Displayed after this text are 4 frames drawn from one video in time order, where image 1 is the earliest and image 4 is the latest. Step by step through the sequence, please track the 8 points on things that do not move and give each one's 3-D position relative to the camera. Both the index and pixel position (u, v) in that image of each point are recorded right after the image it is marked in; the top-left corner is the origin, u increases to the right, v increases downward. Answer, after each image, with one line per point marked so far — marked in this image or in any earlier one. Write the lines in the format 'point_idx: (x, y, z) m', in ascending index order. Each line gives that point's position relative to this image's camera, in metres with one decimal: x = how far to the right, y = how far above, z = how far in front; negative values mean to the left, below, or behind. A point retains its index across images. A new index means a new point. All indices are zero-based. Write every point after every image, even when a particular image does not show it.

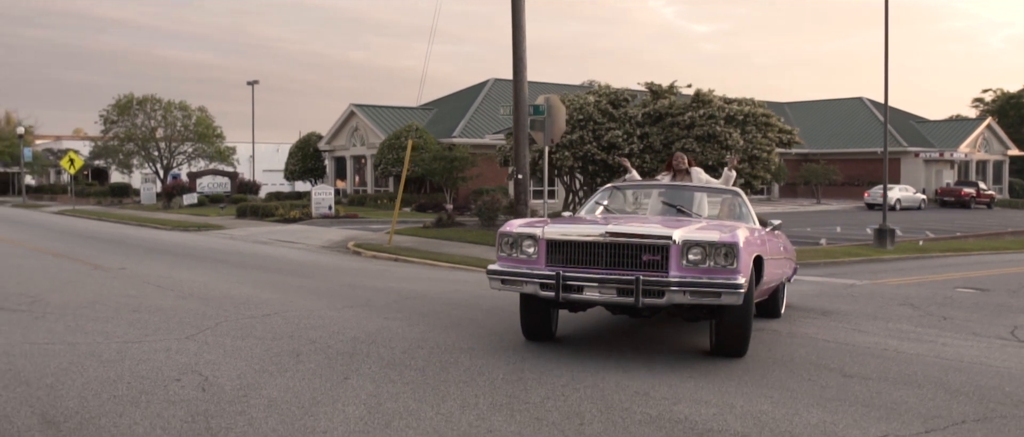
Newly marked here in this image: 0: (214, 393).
0: (-2.0, -1.2, +5.9) m
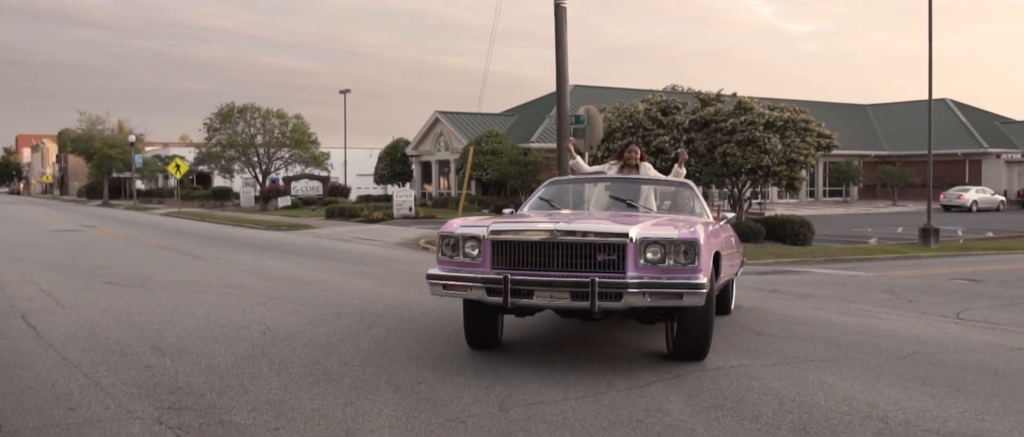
0: (-2.3, -1.1, +8.1) m
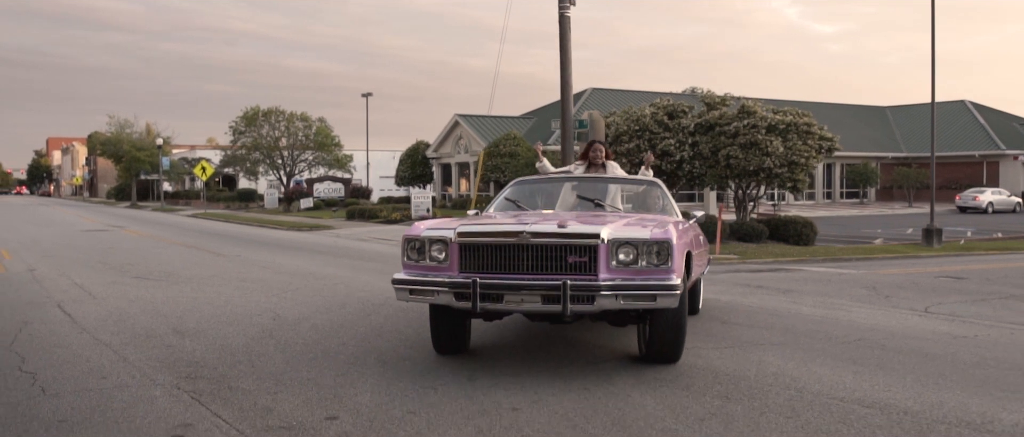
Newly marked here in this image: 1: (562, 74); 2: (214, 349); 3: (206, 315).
0: (-2.4, -1.1, +9.0) m
1: (+1.1, +3.2, +19.2) m
2: (-2.6, -1.1, +7.4) m
3: (-3.3, -1.1, +9.4) m
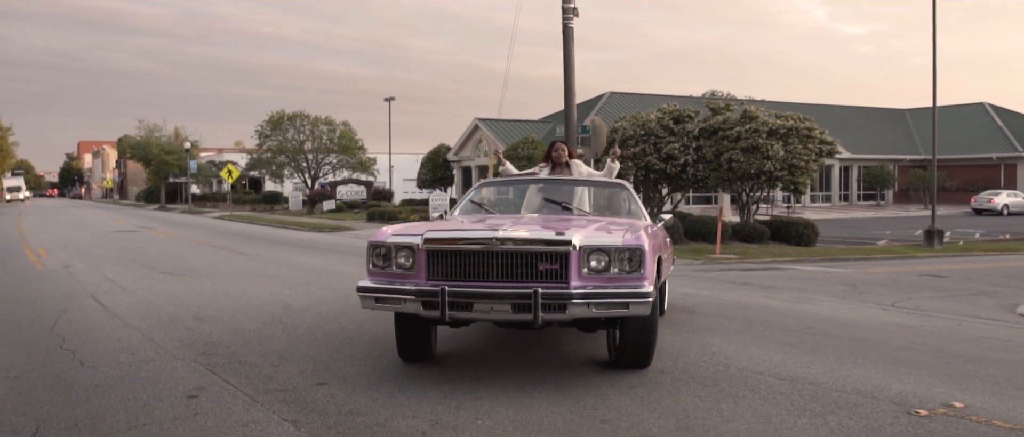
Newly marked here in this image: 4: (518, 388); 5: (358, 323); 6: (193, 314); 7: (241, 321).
0: (-2.6, -1.1, +10.0) m
1: (+1.2, +3.2, +20.1) m
2: (-2.8, -1.1, +8.4) m
3: (-3.5, -1.0, +10.5) m
4: (0.0, -1.2, +6.0) m
5: (-1.6, -1.1, +8.9) m
6: (-3.6, -1.1, +9.7) m
7: (-2.9, -1.1, +9.1) m
